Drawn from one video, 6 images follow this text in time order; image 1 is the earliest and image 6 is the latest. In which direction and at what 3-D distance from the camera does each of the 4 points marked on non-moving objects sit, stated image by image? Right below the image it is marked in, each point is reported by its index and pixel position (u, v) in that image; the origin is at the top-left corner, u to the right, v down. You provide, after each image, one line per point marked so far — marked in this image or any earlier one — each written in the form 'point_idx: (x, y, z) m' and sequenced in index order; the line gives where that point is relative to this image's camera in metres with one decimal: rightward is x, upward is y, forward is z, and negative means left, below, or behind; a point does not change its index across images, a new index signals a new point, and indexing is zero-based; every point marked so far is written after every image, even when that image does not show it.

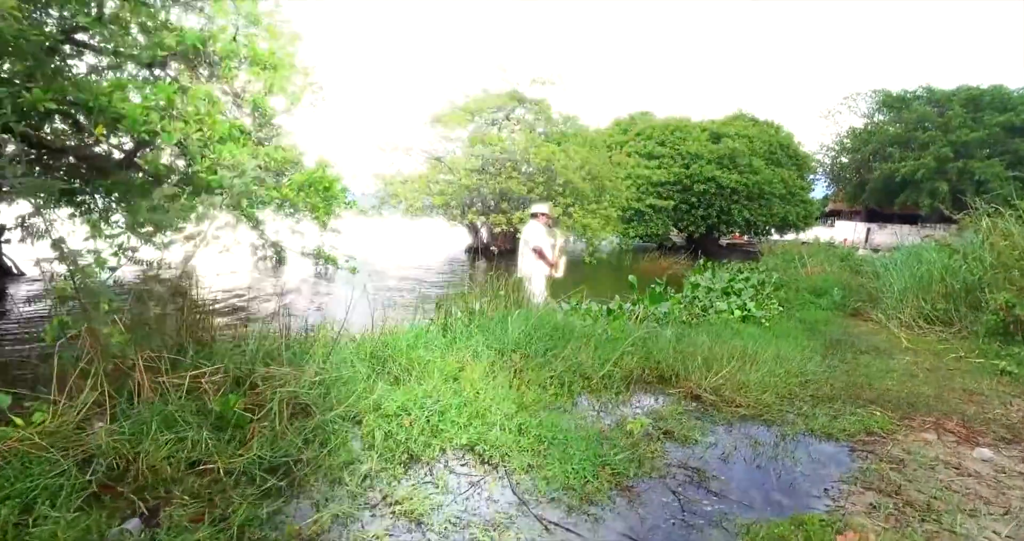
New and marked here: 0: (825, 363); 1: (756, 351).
0: (+3.0, -0.9, +5.5) m
1: (+2.2, -0.7, +5.3) m
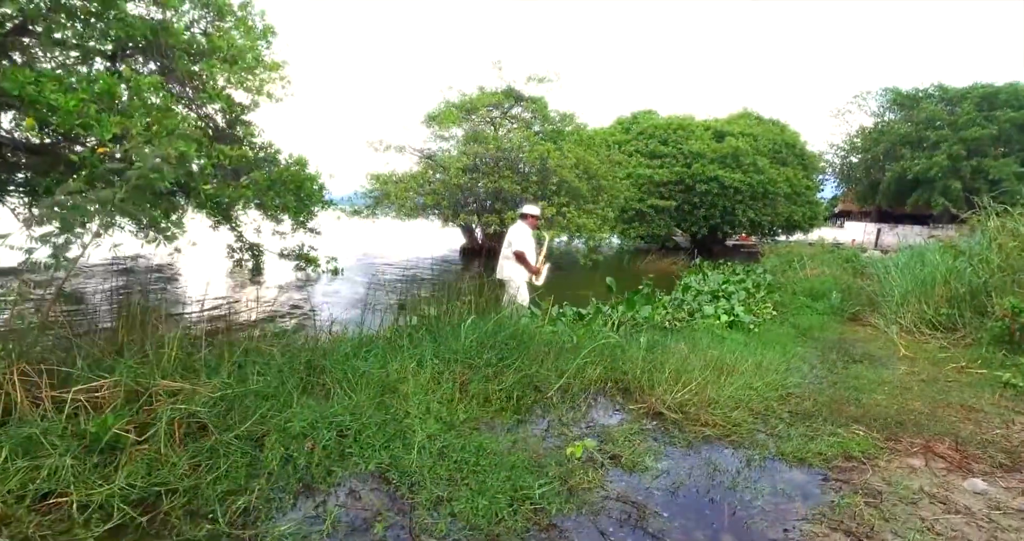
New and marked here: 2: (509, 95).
0: (+2.6, -0.9, +5.1) m
1: (+1.9, -0.8, +4.9) m
2: (0.0, +5.1, +17.3) m
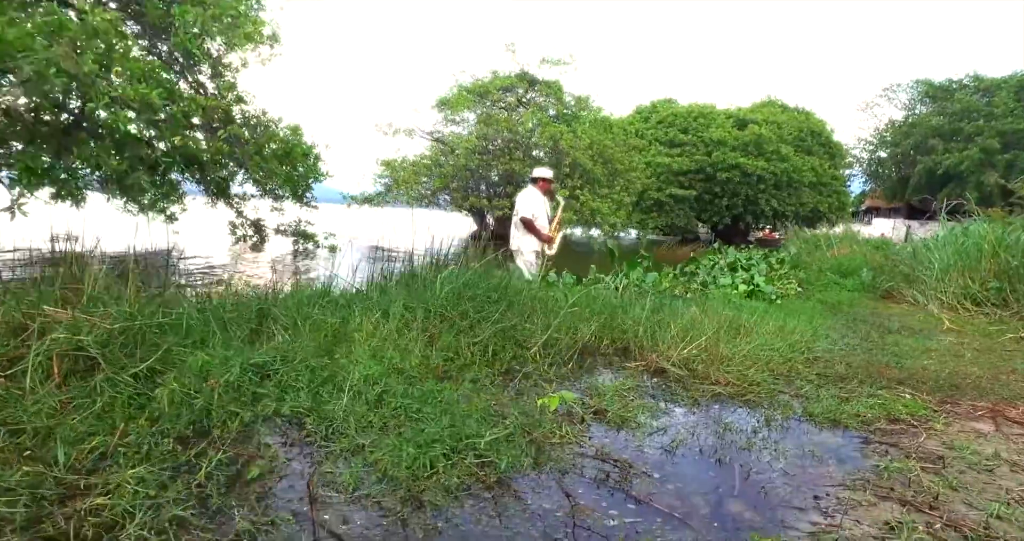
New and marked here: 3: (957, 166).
0: (+2.5, -0.5, +4.4) m
1: (+1.8, -0.4, +4.2) m
2: (+0.3, +5.5, +16.7) m
3: (+15.4, +3.7, +20.1) m
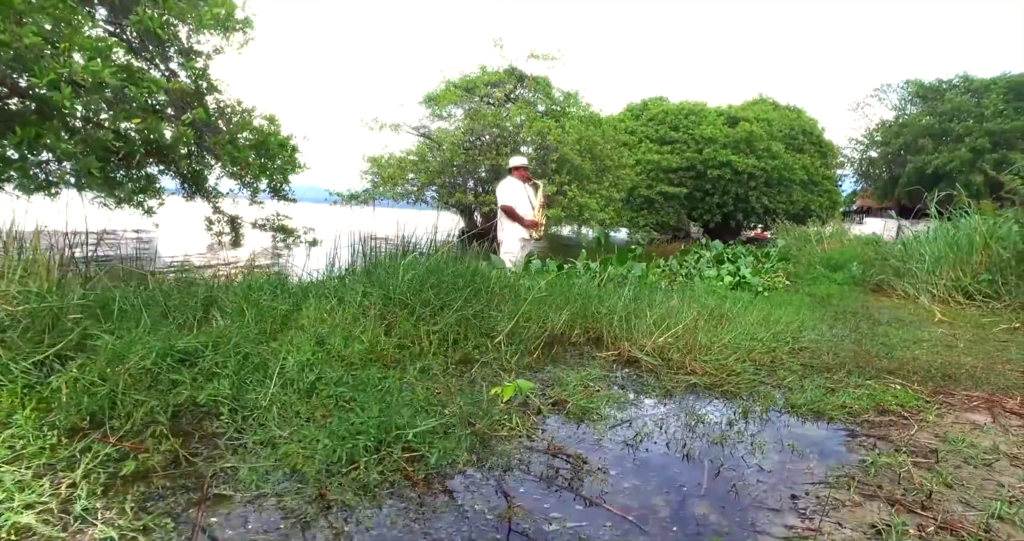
0: (+2.3, -0.4, +4.2) m
1: (+1.6, -0.3, +4.0) m
2: (0.0, +5.6, +16.4) m
3: (+15.0, +3.8, +20.0) m
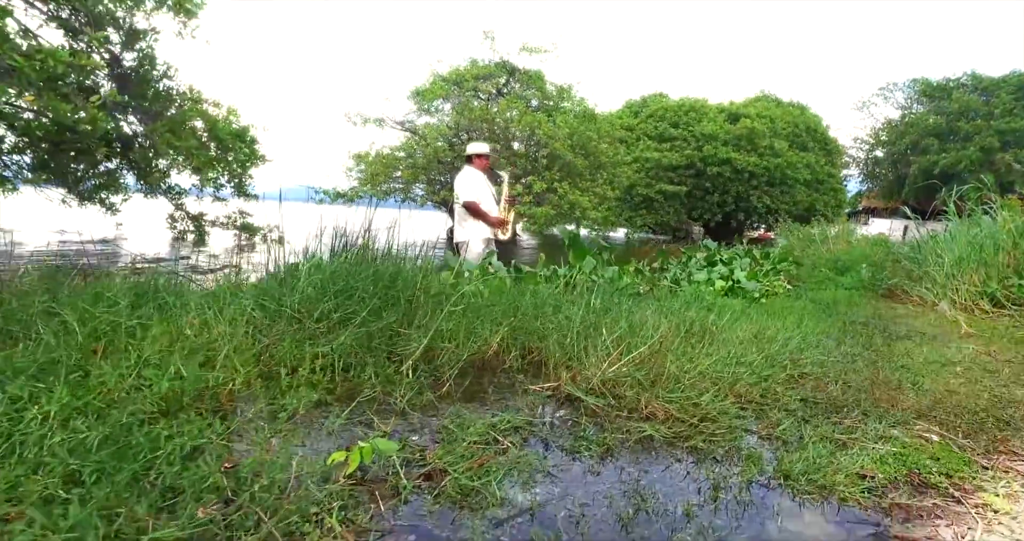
0: (+1.9, -0.5, +3.4) m
1: (+1.2, -0.3, +3.3) m
2: (-0.3, +5.5, +15.7) m
3: (+14.8, +3.7, +19.2) m
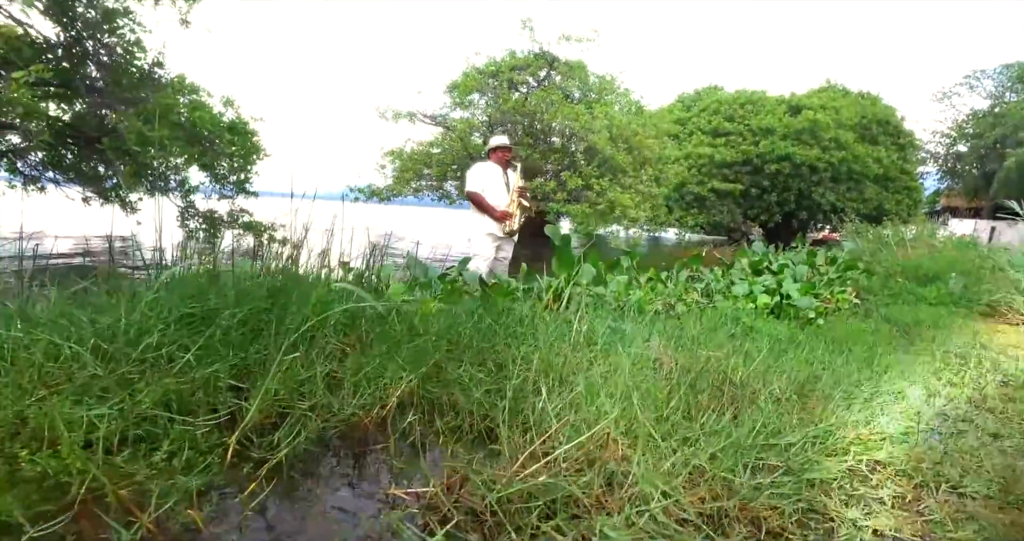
0: (+1.6, -0.5, +2.3) m
1: (+0.9, -0.4, +2.2) m
2: (+0.6, +5.5, +14.7) m
3: (+16.0, +3.5, +16.8) m
